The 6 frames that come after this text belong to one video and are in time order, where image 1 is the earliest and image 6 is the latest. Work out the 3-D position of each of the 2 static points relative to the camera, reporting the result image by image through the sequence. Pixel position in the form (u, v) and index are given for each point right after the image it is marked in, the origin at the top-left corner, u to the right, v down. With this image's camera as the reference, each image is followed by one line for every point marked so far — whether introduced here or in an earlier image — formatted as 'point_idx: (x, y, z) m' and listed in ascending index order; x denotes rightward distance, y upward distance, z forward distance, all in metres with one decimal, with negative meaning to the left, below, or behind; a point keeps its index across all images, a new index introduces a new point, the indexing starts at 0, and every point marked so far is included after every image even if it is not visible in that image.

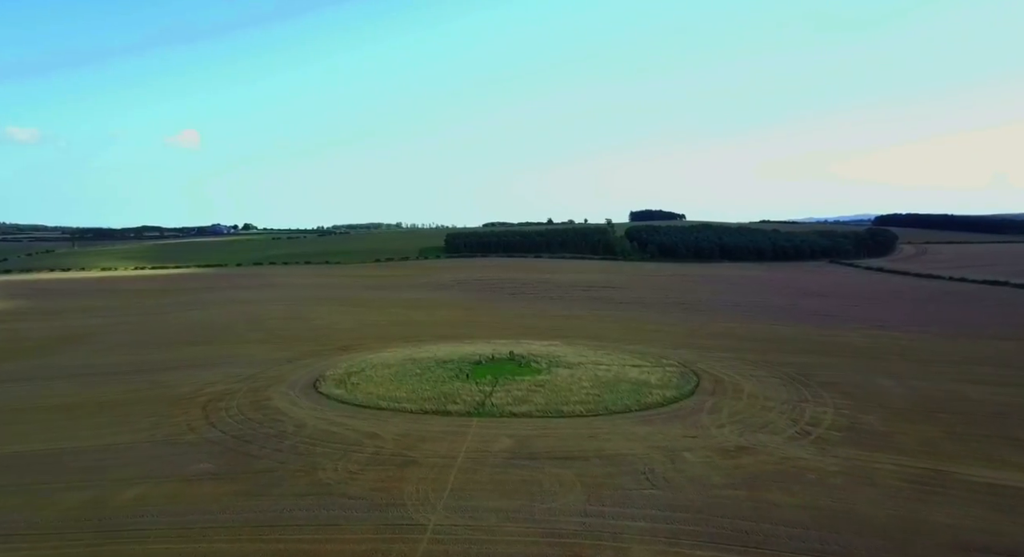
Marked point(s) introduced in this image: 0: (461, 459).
0: (-1.5, -5.3, +18.8) m
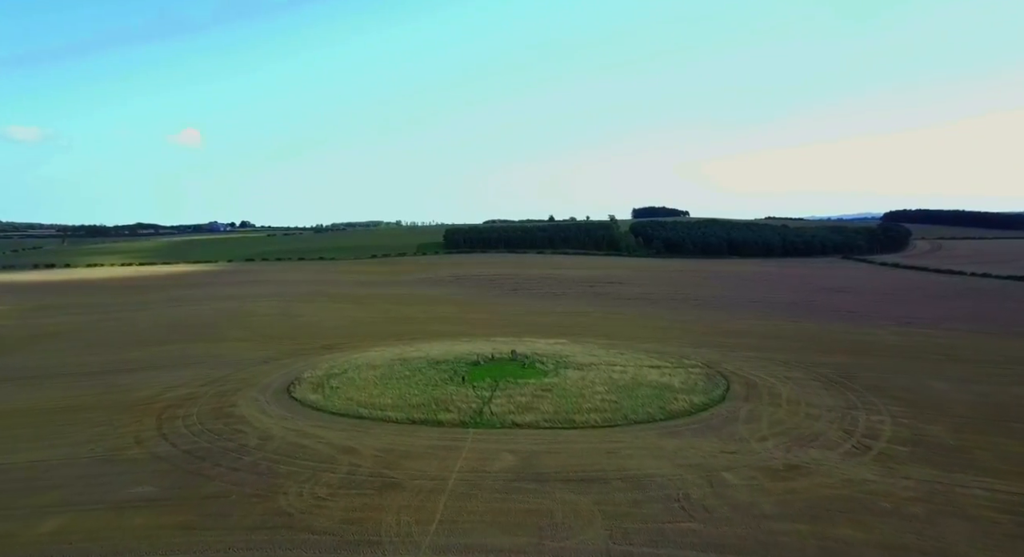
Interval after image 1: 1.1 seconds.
0: (-1.4, -4.9, +15.5) m
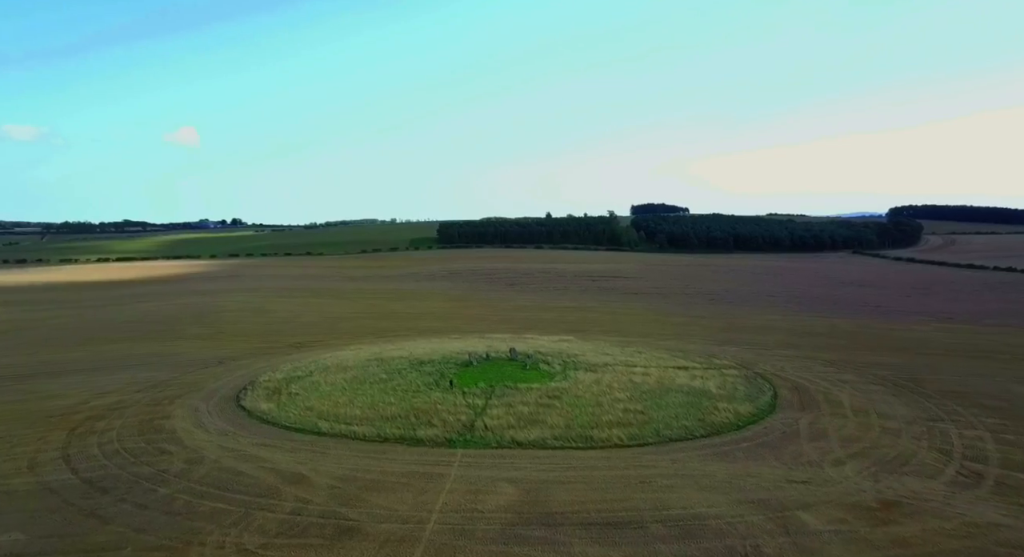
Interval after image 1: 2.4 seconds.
0: (-1.4, -4.4, +11.3) m
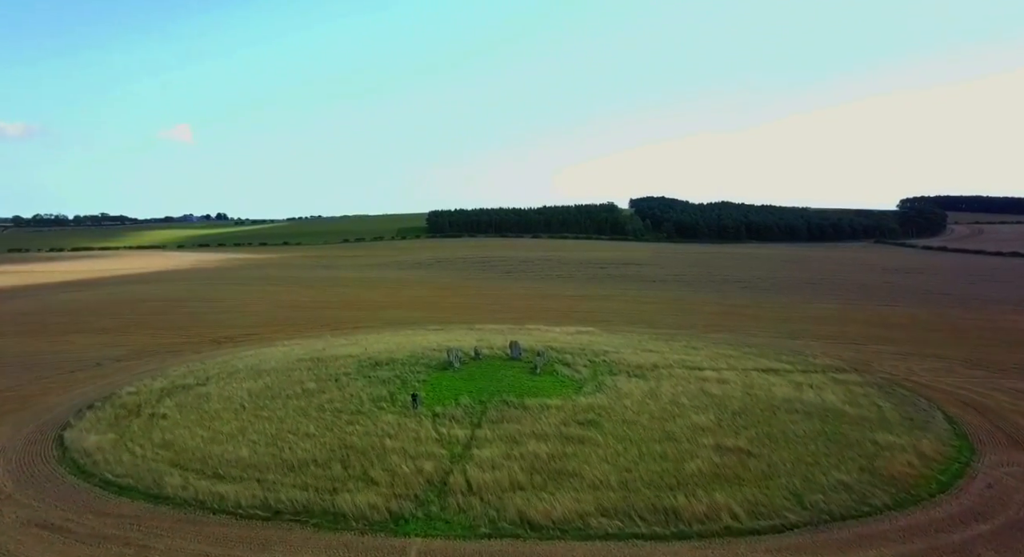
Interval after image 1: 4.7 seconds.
0: (-1.3, -3.5, +4.1) m
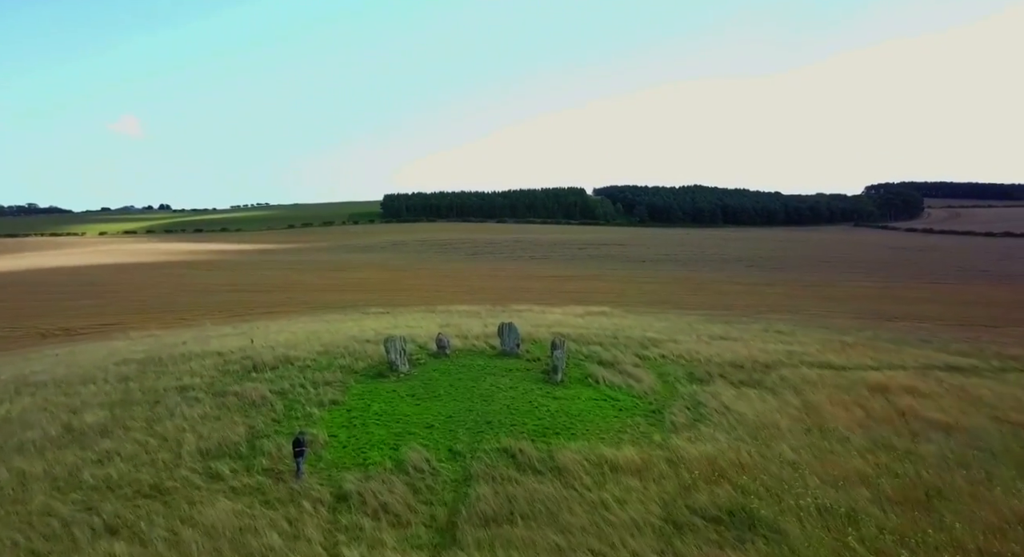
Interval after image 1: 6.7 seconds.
0: (-0.7, -2.7, -2.4) m
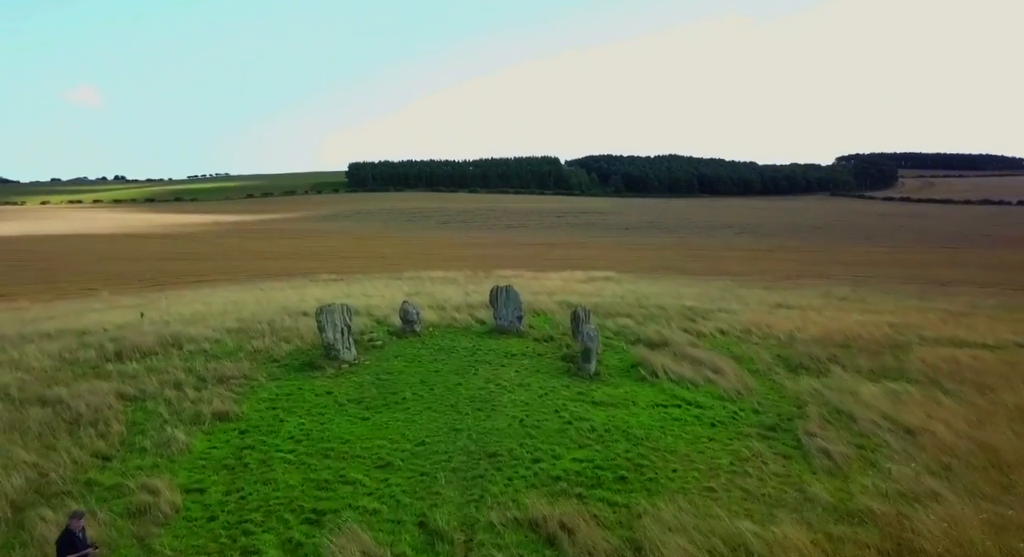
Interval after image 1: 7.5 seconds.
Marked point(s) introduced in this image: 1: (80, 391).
0: (-0.2, -2.6, -5.0) m
1: (-2.9, -0.7, +4.4) m
